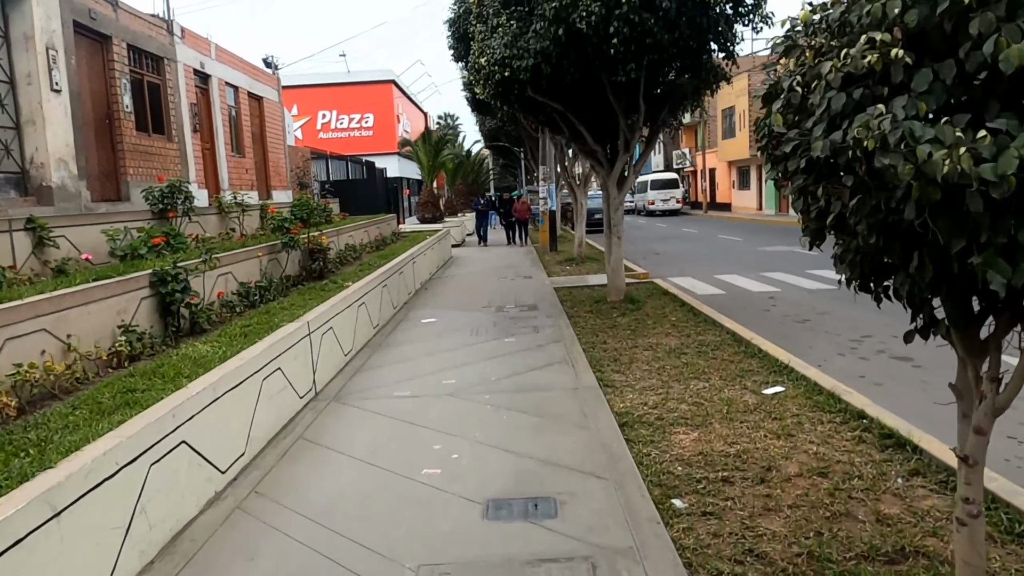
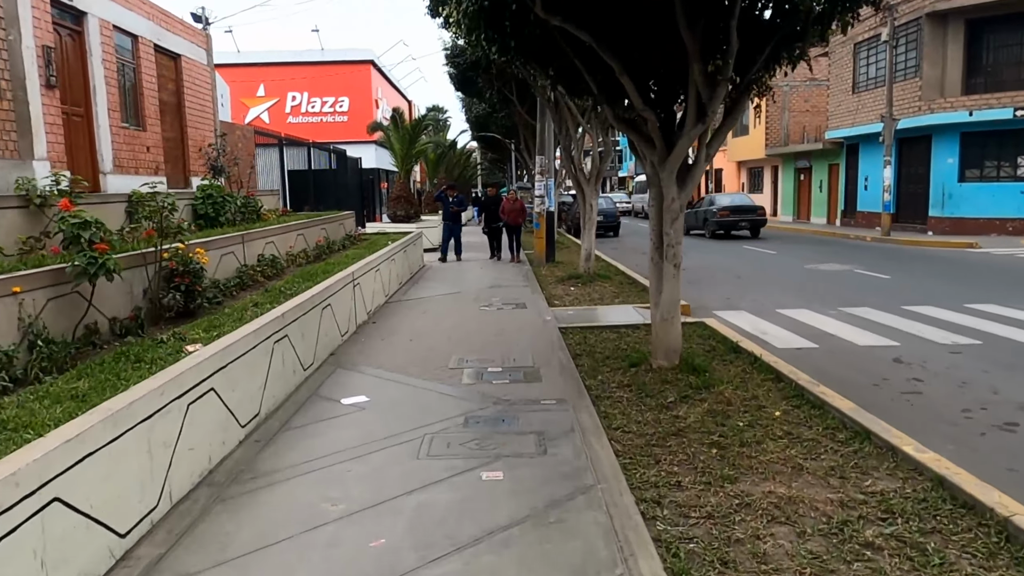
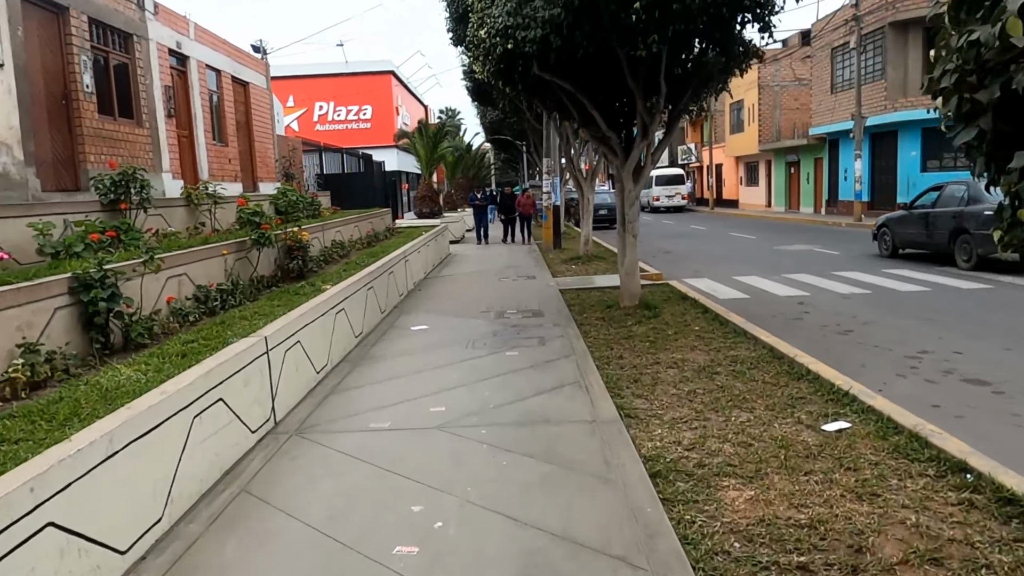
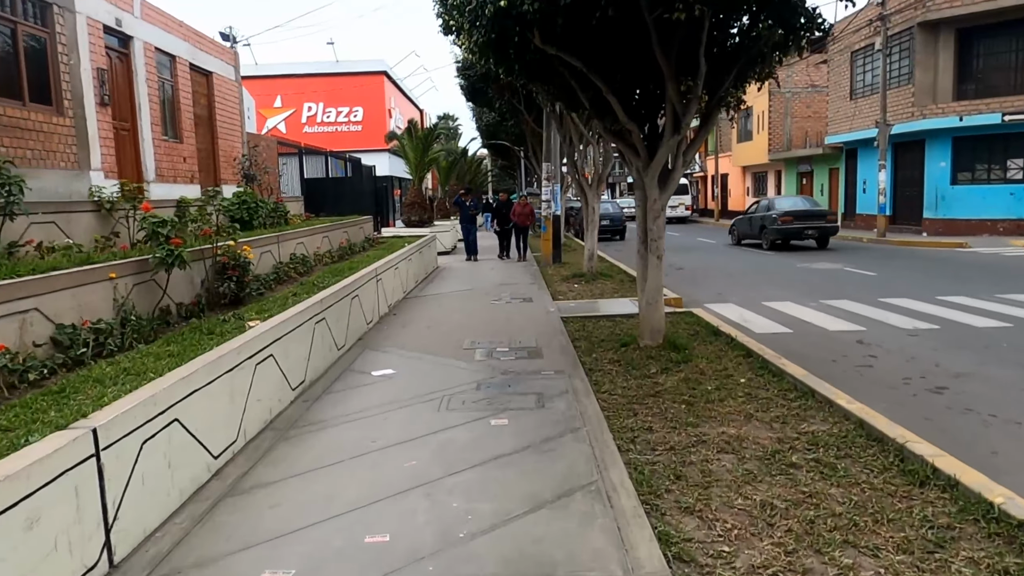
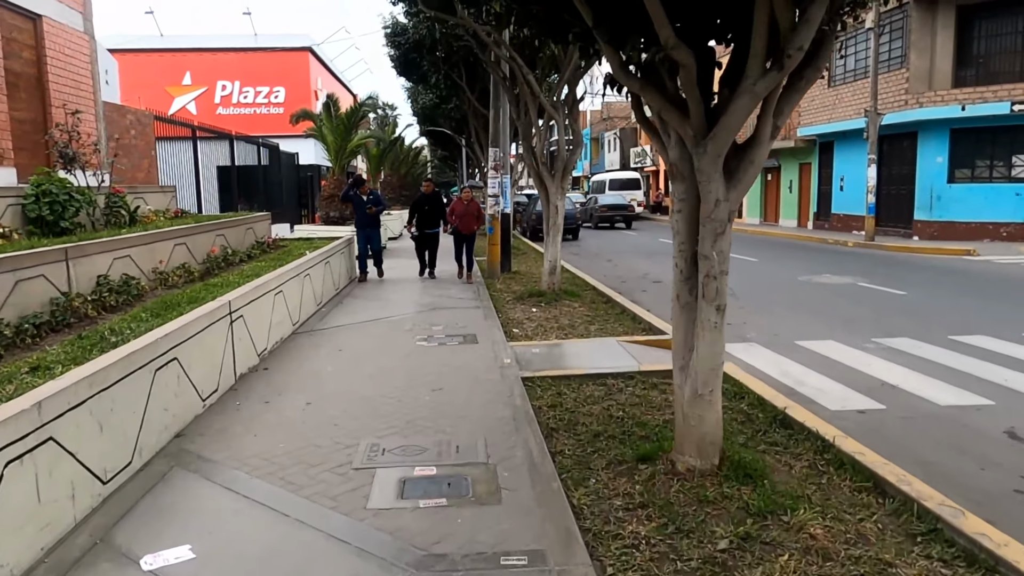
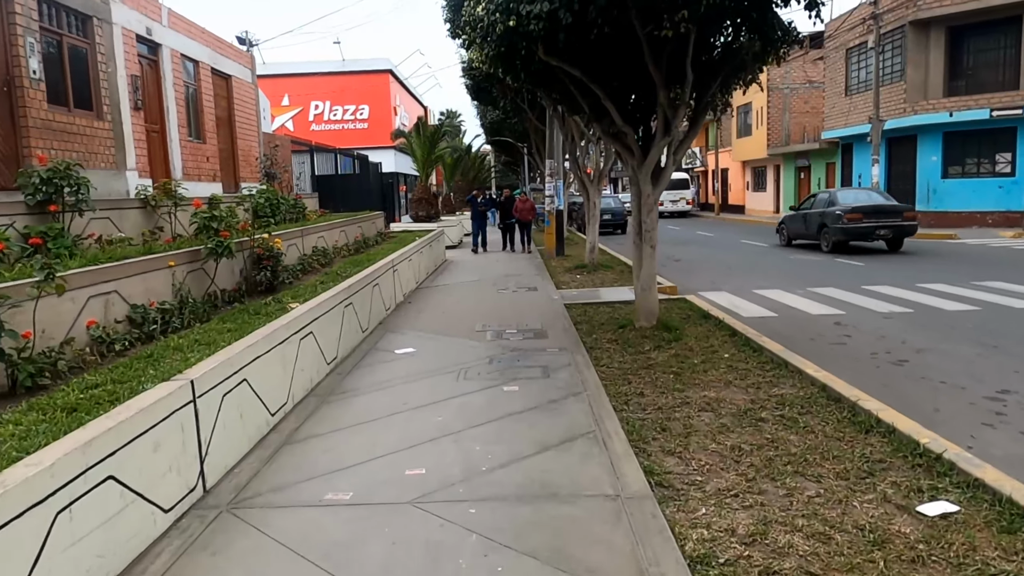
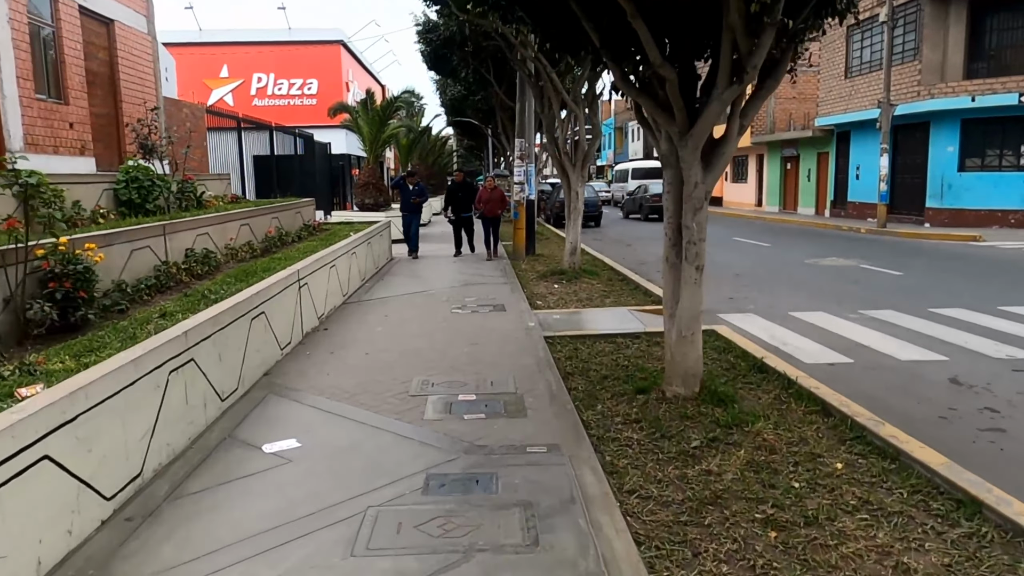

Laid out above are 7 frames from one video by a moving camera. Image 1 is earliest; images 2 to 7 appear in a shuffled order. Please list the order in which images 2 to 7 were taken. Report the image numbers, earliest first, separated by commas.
3, 6, 4, 2, 7, 5
